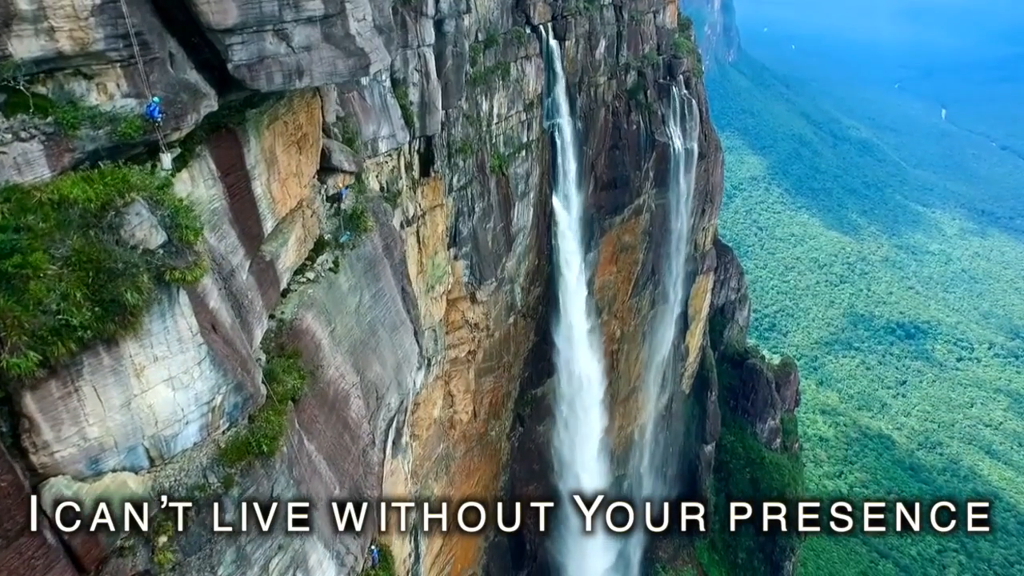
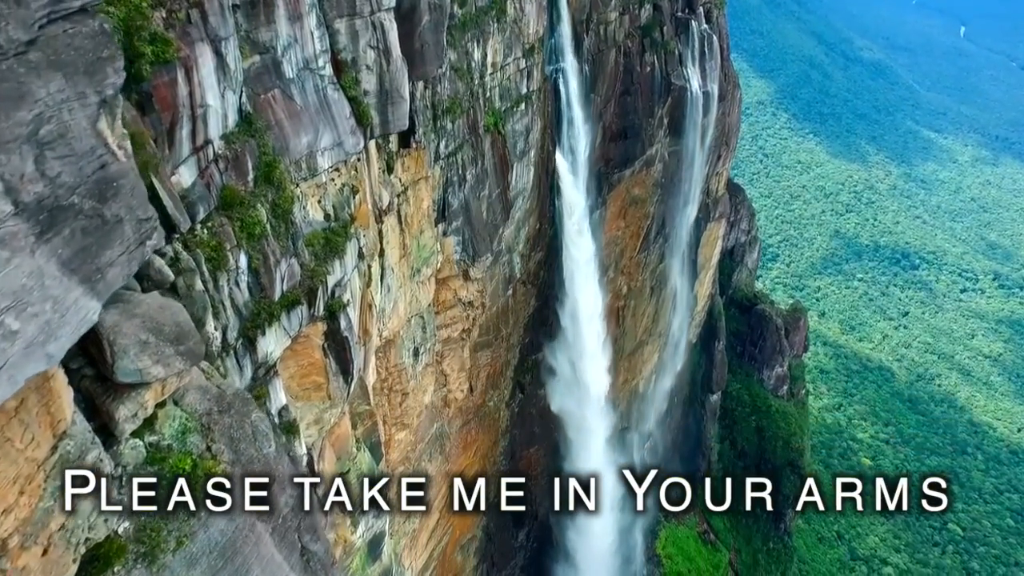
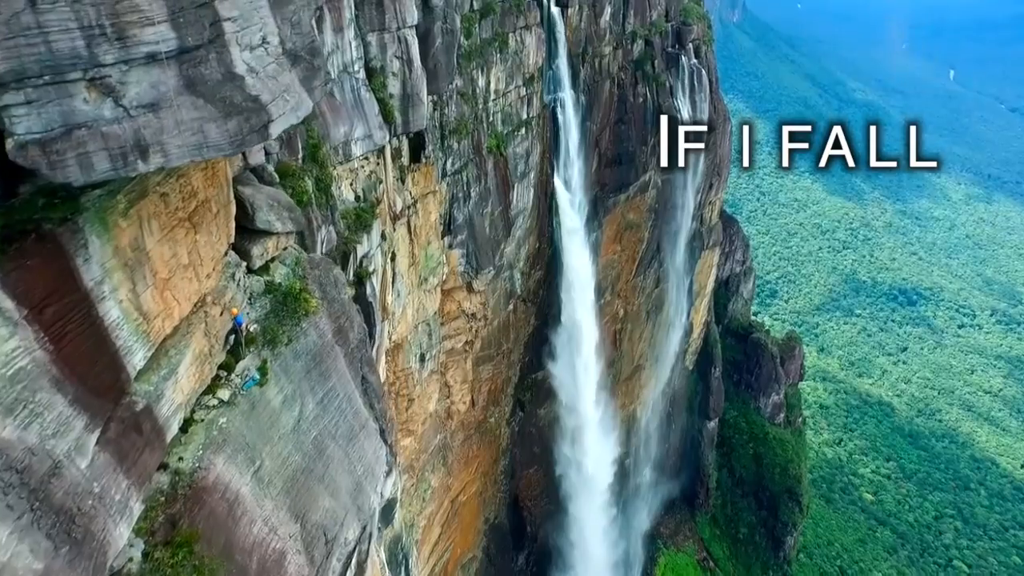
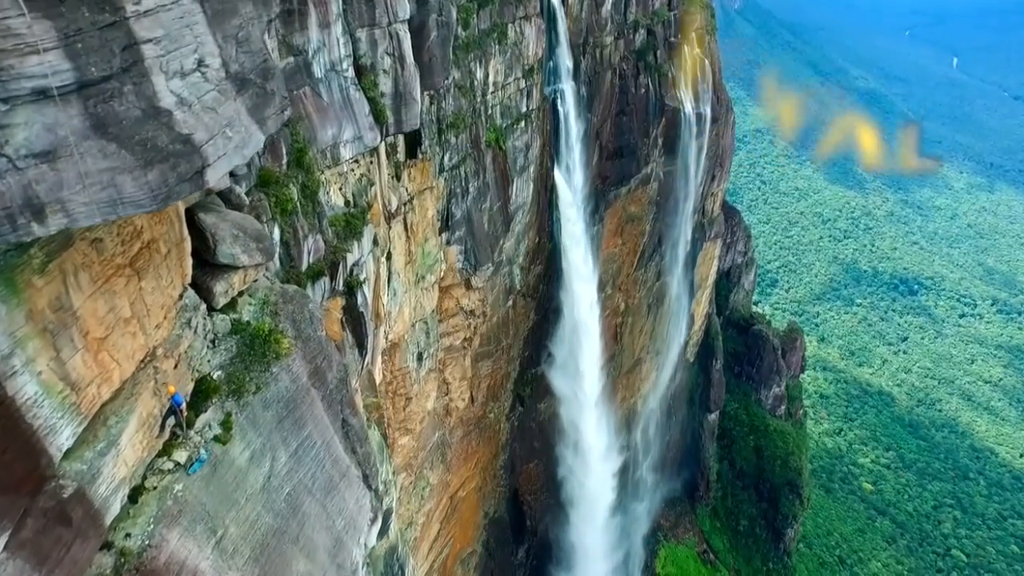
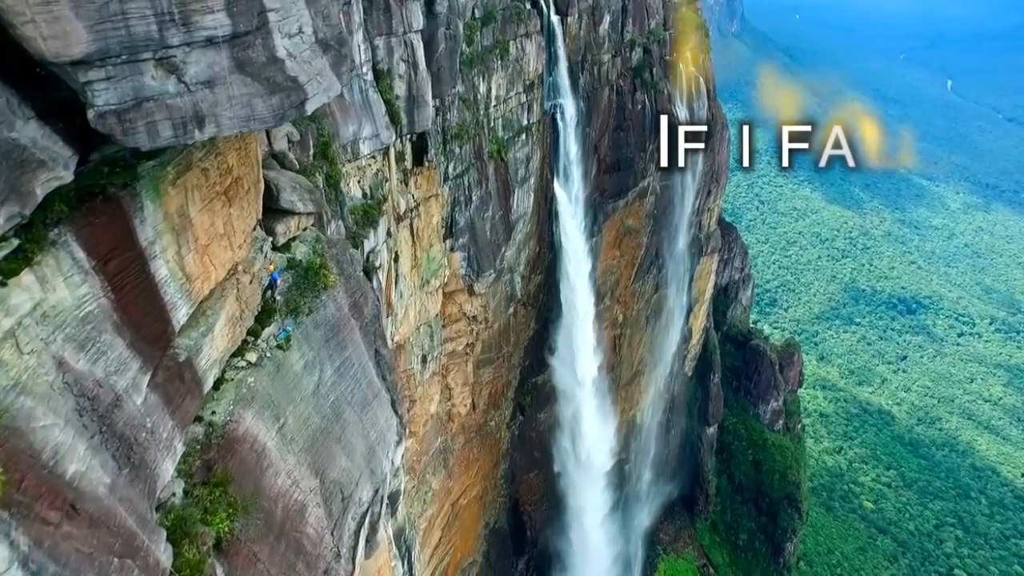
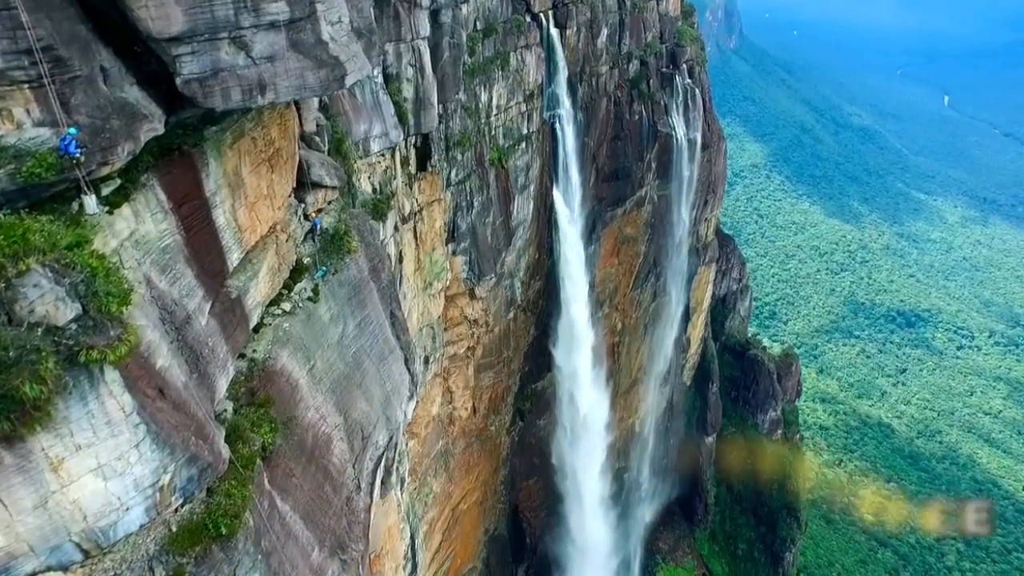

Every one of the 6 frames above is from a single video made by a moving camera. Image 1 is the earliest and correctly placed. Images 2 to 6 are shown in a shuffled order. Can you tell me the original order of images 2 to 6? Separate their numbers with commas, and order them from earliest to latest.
6, 5, 3, 4, 2
